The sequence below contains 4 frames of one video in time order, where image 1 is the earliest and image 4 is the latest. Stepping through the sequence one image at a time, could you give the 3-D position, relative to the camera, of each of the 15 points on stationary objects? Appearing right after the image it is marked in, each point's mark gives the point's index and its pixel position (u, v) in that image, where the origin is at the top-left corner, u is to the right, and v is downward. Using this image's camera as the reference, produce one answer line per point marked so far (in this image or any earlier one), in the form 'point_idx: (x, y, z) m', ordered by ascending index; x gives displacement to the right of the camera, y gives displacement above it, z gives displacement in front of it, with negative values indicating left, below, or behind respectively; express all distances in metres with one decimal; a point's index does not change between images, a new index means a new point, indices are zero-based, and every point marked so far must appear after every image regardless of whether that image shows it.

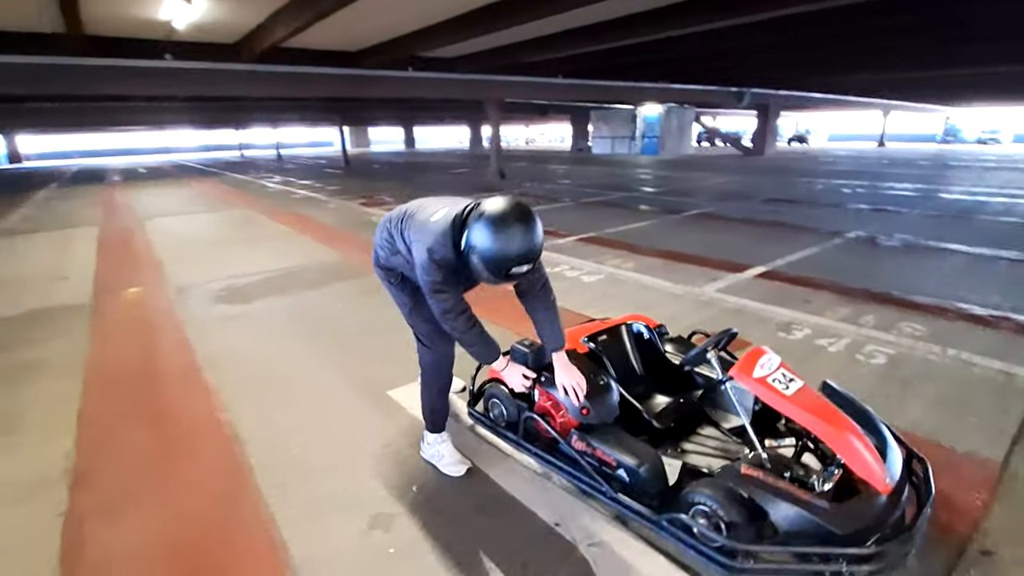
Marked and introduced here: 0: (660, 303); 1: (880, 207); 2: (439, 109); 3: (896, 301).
0: (+1.2, -0.1, +4.0) m
1: (+5.8, +1.3, +8.0) m
2: (-2.8, +6.9, +19.8) m
3: (+2.9, -0.1, +3.8) m
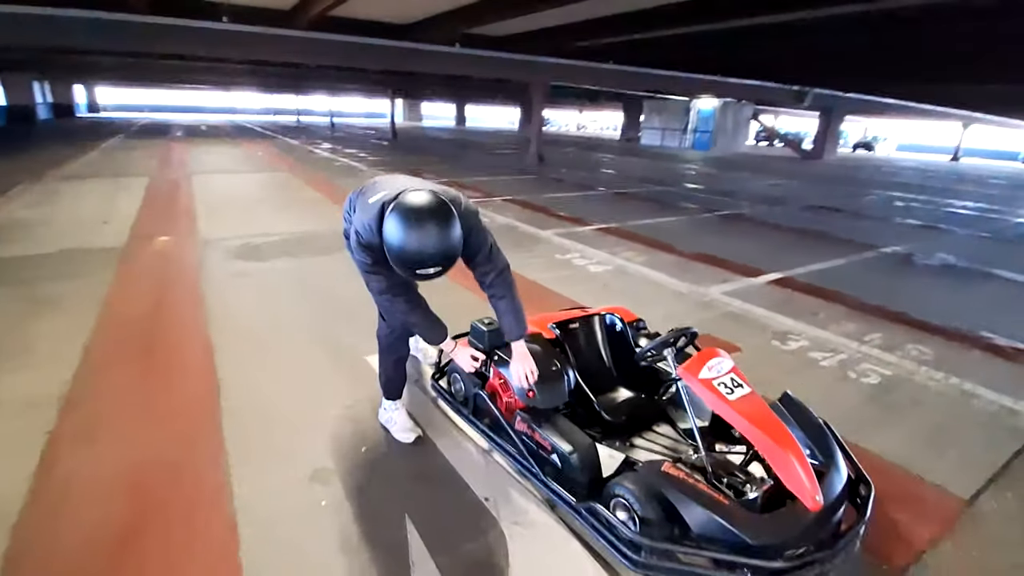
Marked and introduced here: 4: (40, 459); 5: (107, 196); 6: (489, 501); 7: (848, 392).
0: (+1.1, -0.1, +3.9) m
1: (+6.2, +0.9, +7.6) m
2: (-0.8, +7.7, +19.8) m
3: (+2.8, -0.2, +3.6) m
4: (-1.8, -0.6, +1.9) m
5: (-5.7, +1.3, +7.2) m
6: (-0.1, -0.7, +1.8) m
7: (+1.7, -0.5, +2.6) m
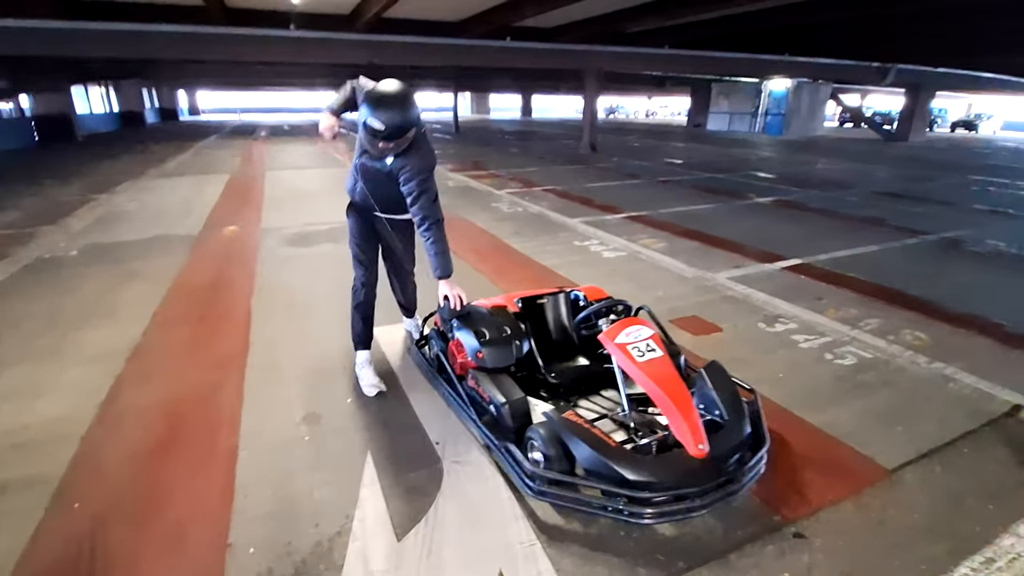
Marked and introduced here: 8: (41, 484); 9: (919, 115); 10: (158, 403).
0: (+1.2, 0.0, +4.0) m
1: (+6.8, +1.1, +6.9) m
2: (+1.4, +8.1, +19.8) m
3: (+2.8, -0.1, +3.5) m
4: (-2.0, -0.5, +2.5) m
5: (-5.1, +1.6, +8.2) m
6: (-0.3, -0.6, +2.1) m
7: (+1.6, -0.4, +2.7) m
8: (-1.8, -0.7, +1.9) m
9: (+15.2, +6.5, +18.9) m
10: (-1.7, -0.6, +2.4) m
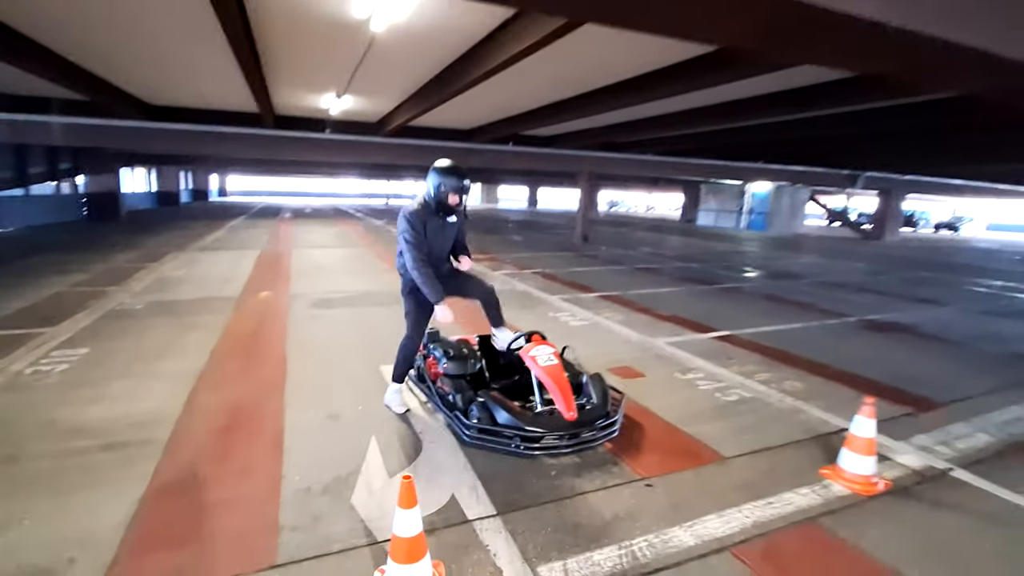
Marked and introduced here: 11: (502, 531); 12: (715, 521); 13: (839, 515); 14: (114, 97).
0: (+1.0, -0.6, +5.0) m
1: (+6.6, -0.2, +8.0) m
2: (+1.6, +4.8, +22.0) m
3: (+2.6, -0.7, +4.5) m
4: (-2.2, -0.8, +3.5) m
5: (-5.3, +0.5, +9.5) m
6: (-0.5, -0.9, +3.0) m
7: (+1.4, -0.8, +3.6) m
8: (-2.0, -0.9, +2.8) m
9: (+15.3, +2.8, +20.6) m
10: (-1.9, -0.8, +3.4) m
11: (0.0, -1.0, +2.2) m
12: (+0.9, -1.1, +2.3) m
13: (+1.6, -1.1, +2.4) m
14: (-6.1, +2.9, +7.8) m
